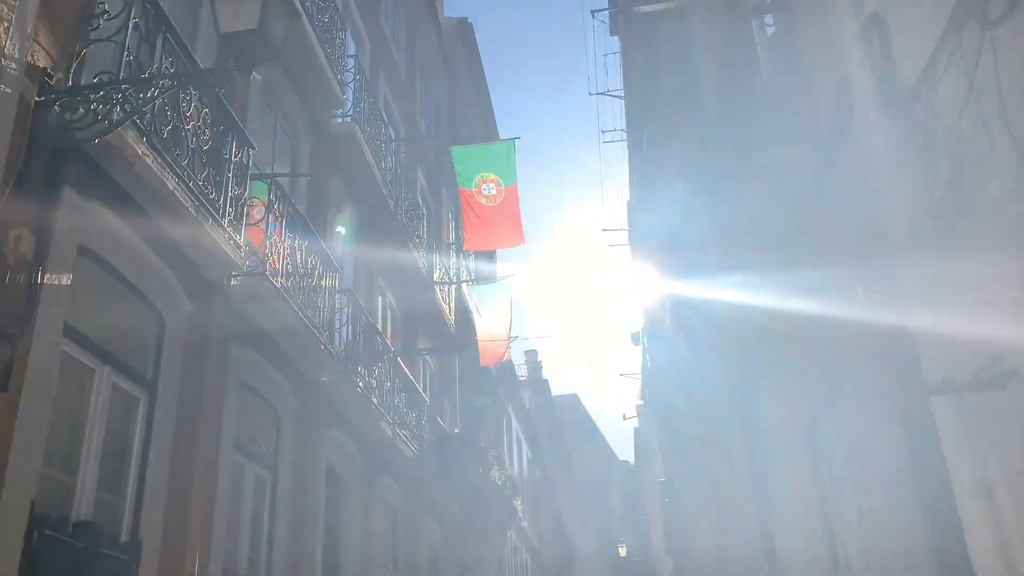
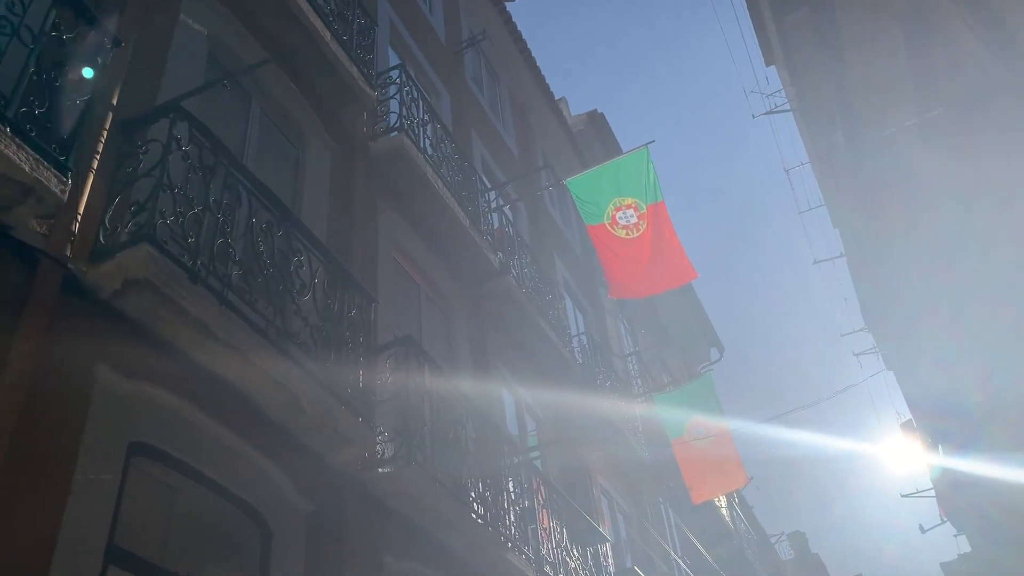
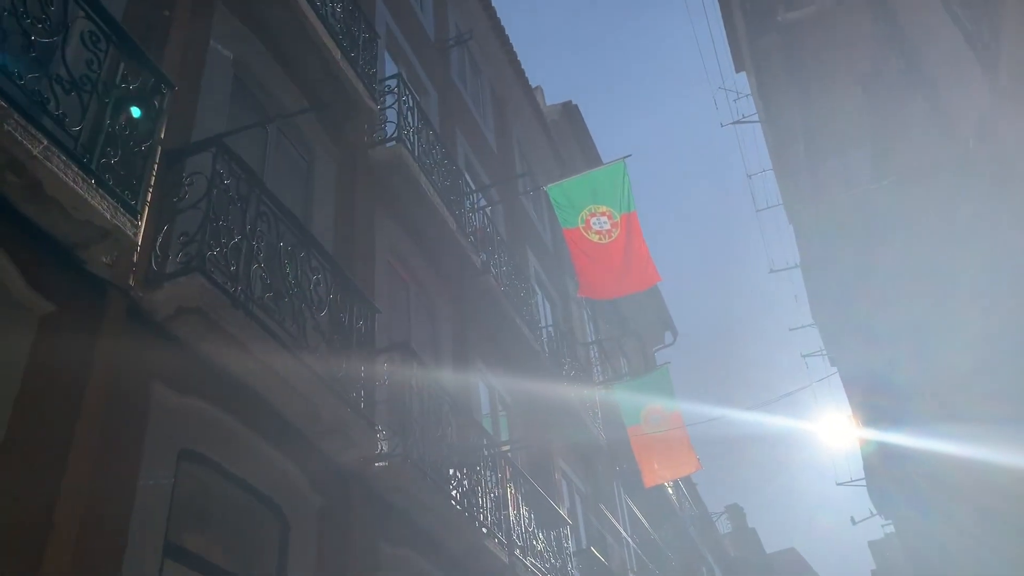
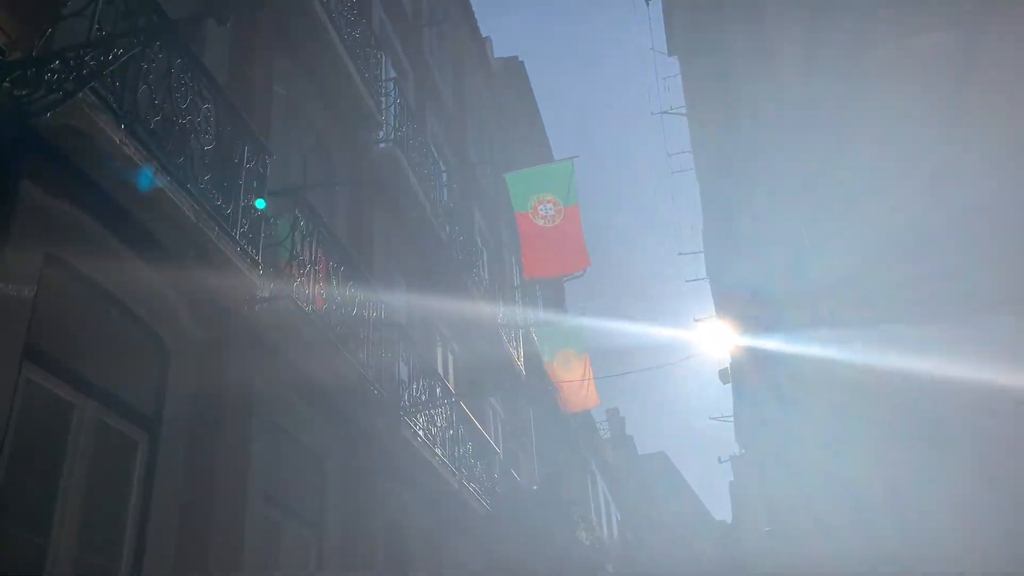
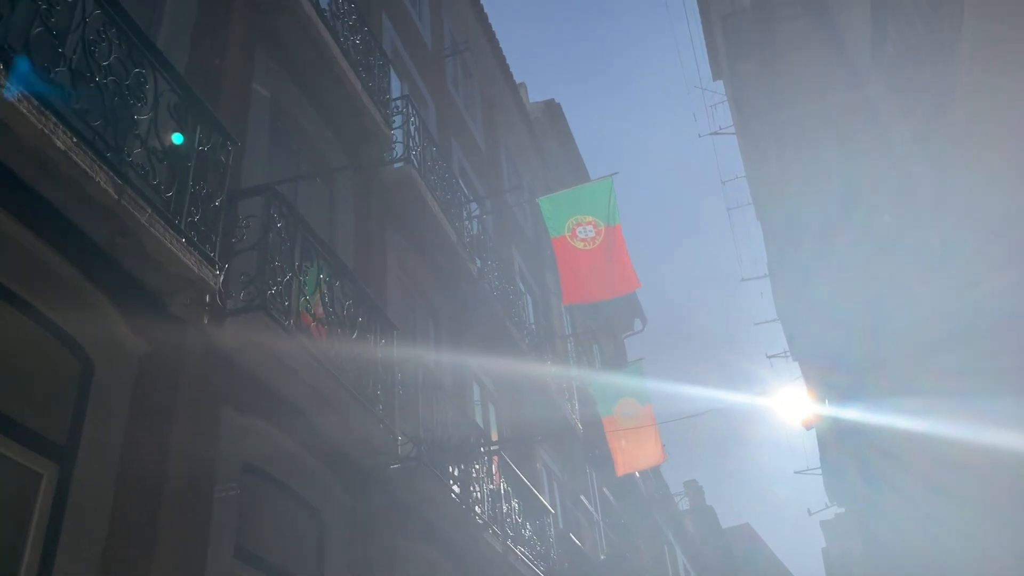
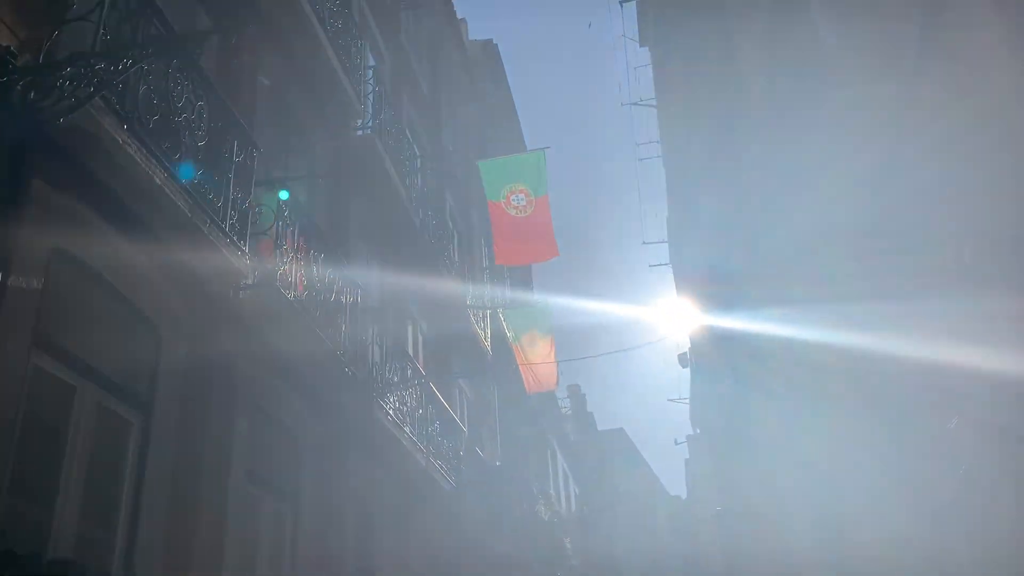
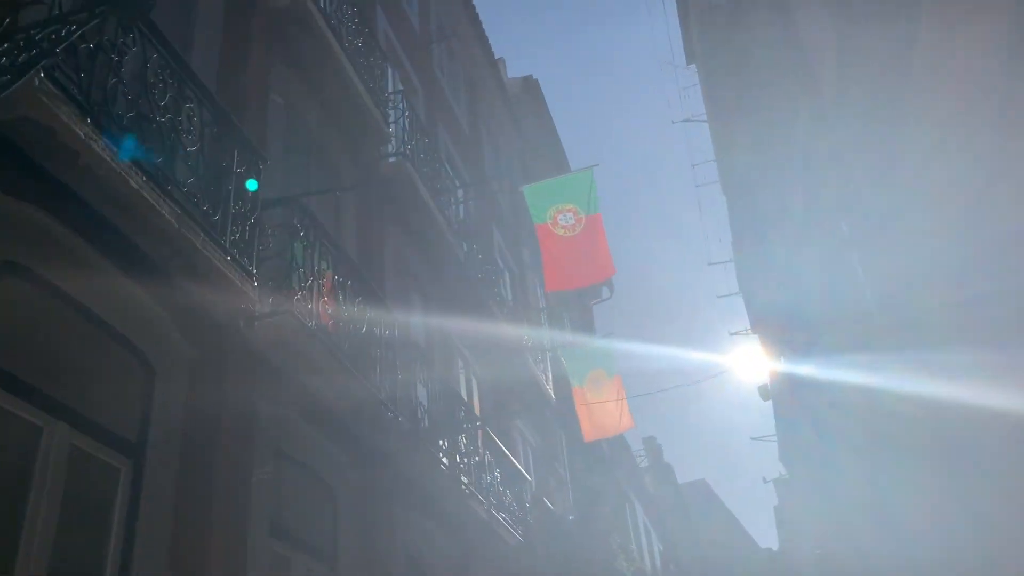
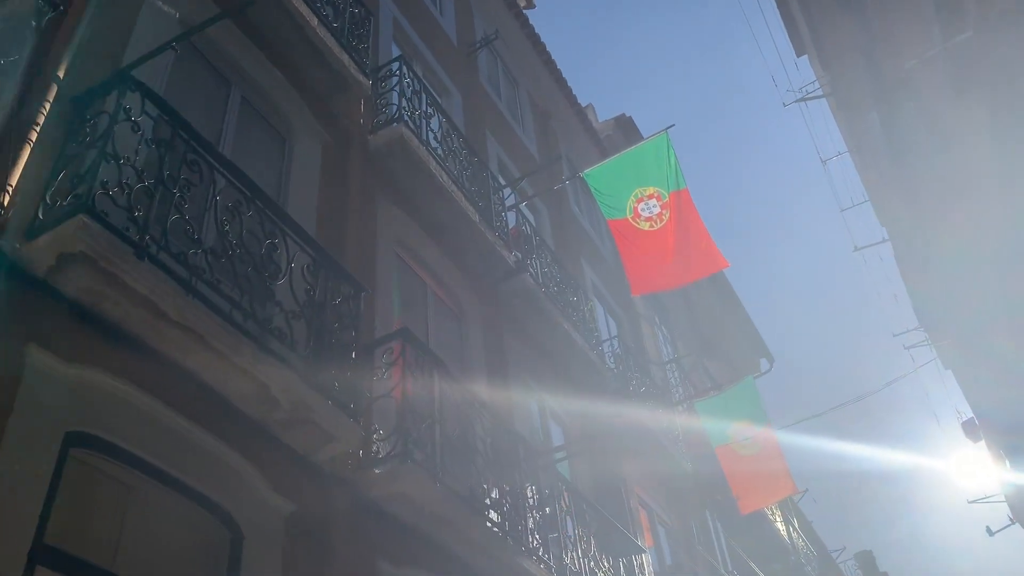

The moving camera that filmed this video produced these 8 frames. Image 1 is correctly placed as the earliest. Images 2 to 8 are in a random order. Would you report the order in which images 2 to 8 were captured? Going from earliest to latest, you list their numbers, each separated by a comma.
6, 4, 7, 5, 3, 2, 8
